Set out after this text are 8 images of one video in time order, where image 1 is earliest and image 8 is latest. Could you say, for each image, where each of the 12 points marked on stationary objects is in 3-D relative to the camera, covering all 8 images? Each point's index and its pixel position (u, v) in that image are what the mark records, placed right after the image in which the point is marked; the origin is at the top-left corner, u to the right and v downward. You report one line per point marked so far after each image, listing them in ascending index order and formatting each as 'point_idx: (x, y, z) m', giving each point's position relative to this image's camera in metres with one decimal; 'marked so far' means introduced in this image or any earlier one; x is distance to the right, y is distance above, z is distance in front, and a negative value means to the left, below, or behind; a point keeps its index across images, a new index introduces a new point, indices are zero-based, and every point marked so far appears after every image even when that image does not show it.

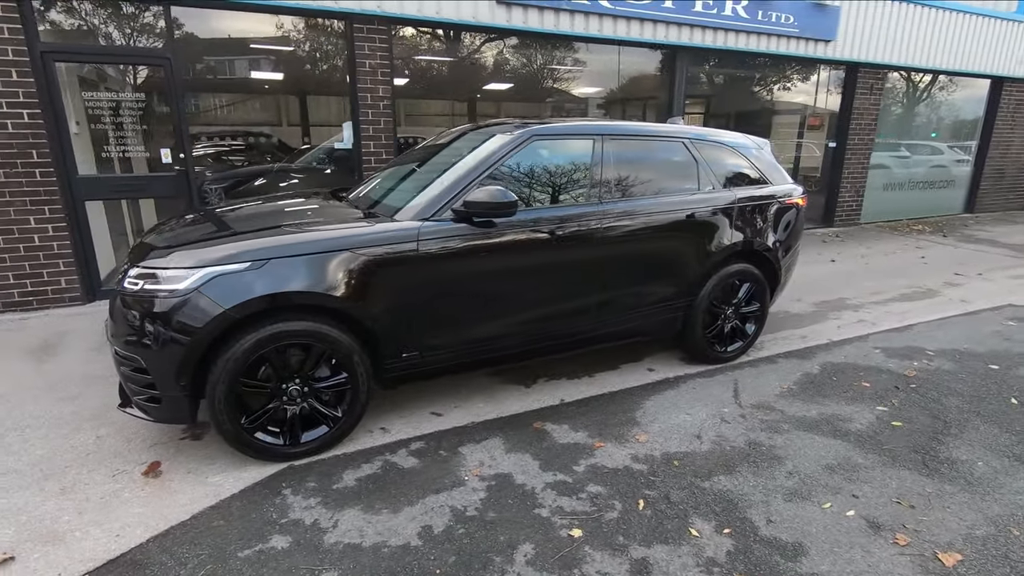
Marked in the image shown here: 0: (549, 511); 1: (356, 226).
0: (+0.2, -1.1, +2.6) m
1: (-0.9, +0.4, +3.1) m
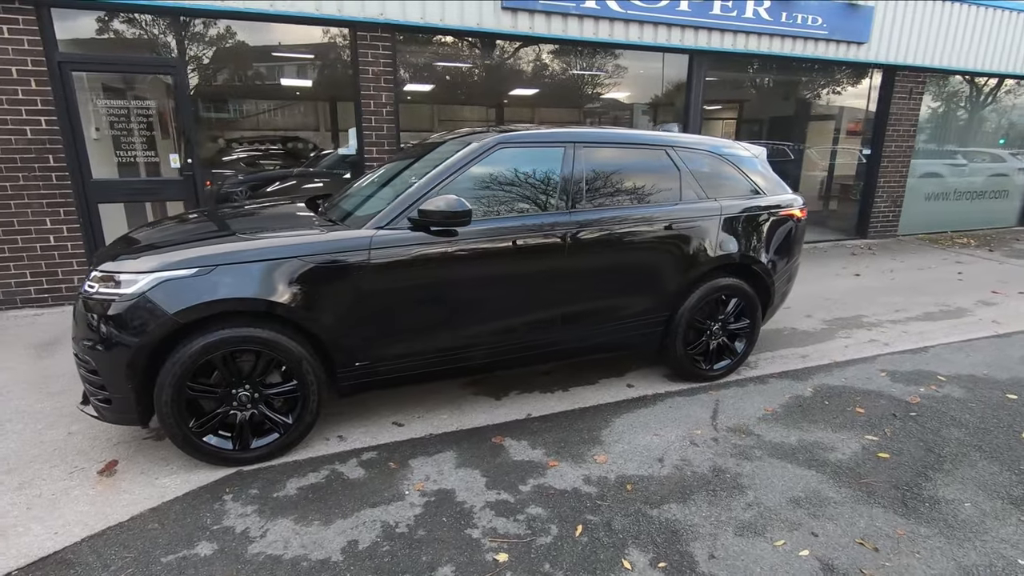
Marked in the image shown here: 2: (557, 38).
0: (-0.2, -1.1, +2.5) m
1: (-1.2, +0.3, +3.1) m
2: (+0.5, +3.2, +7.0) m
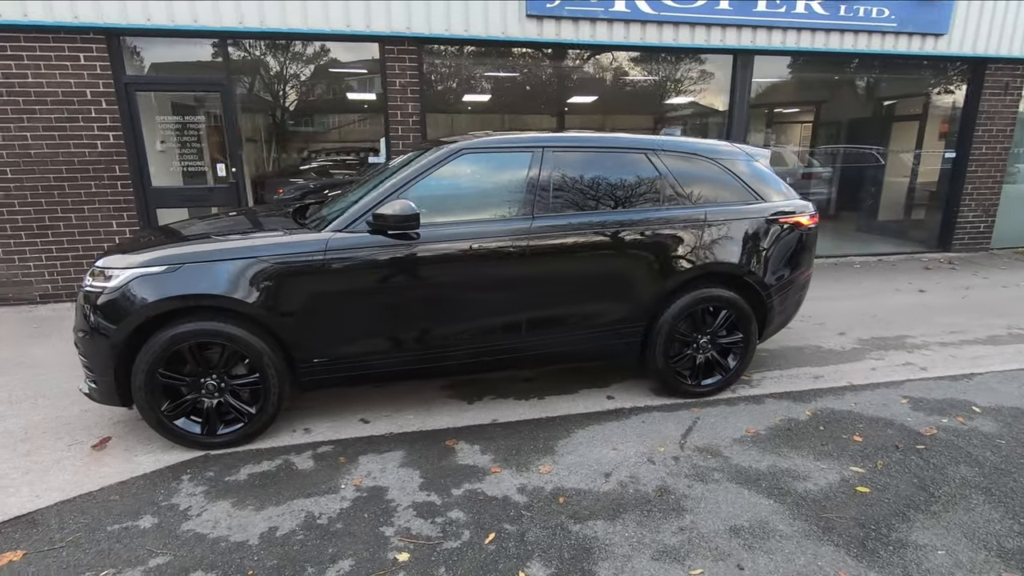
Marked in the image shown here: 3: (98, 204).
0: (-0.6, -1.1, +2.6) m
1: (-1.4, +0.3, +3.3) m
2: (+0.9, +3.1, +6.9) m
3: (-4.7, +1.0, +6.1) m
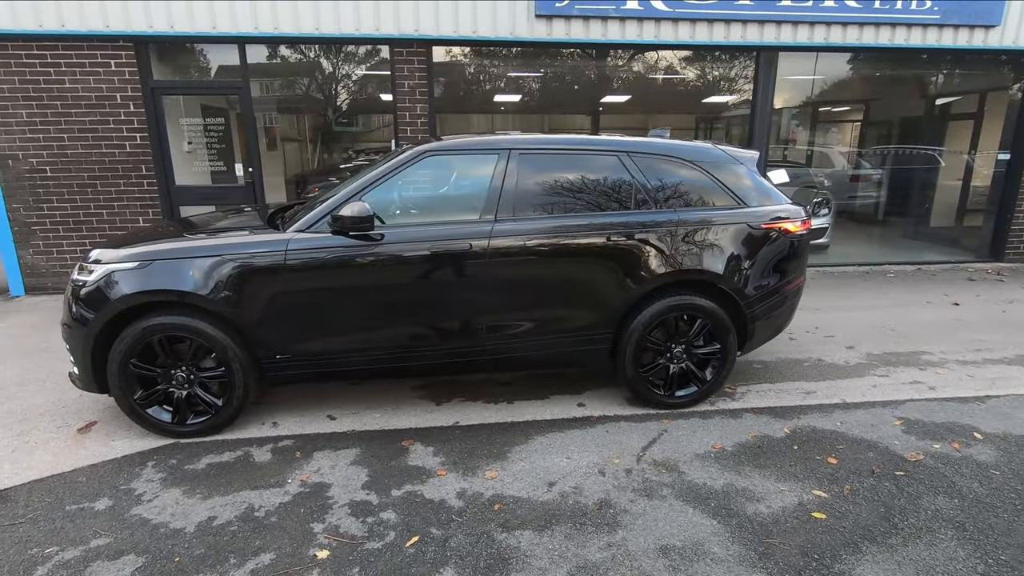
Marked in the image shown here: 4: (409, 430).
0: (-0.9, -1.2, +2.6) m
1: (-1.7, +0.3, +3.4) m
2: (+1.0, +3.1, +6.8) m
3: (-4.6, +1.1, +6.5) m
4: (-0.7, -0.9, +3.5) m
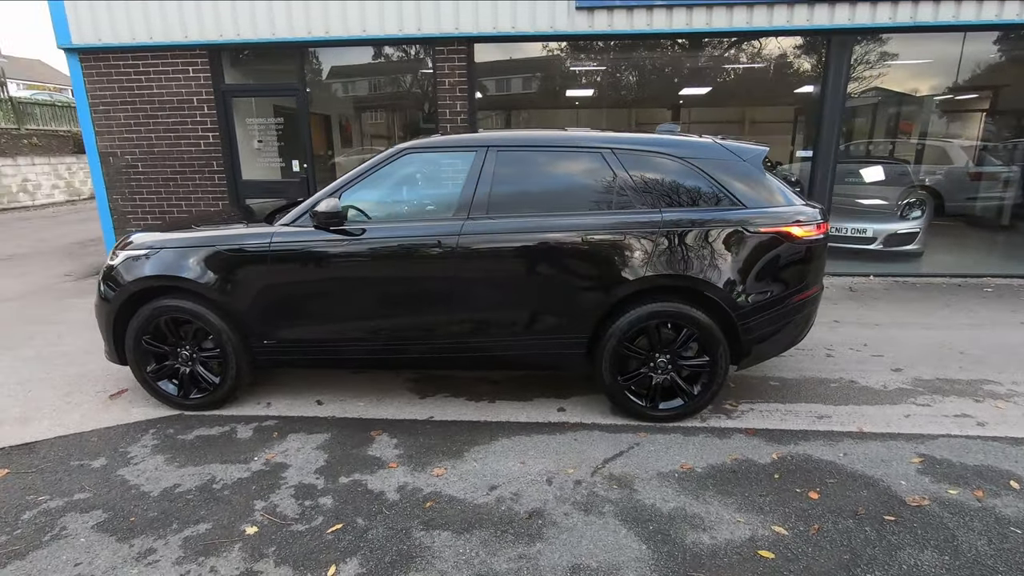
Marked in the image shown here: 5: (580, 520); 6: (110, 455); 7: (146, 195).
0: (-1.3, -1.1, +2.8) m
1: (-1.8, +0.4, +3.7) m
2: (+1.6, +3.1, +6.5) m
3: (-4.1, +1.3, +7.2) m
4: (-0.9, -0.9, +3.6) m
5: (+0.3, -1.1, +2.6) m
6: (-2.4, -1.0, +3.2) m
7: (-4.9, +1.2, +7.2) m
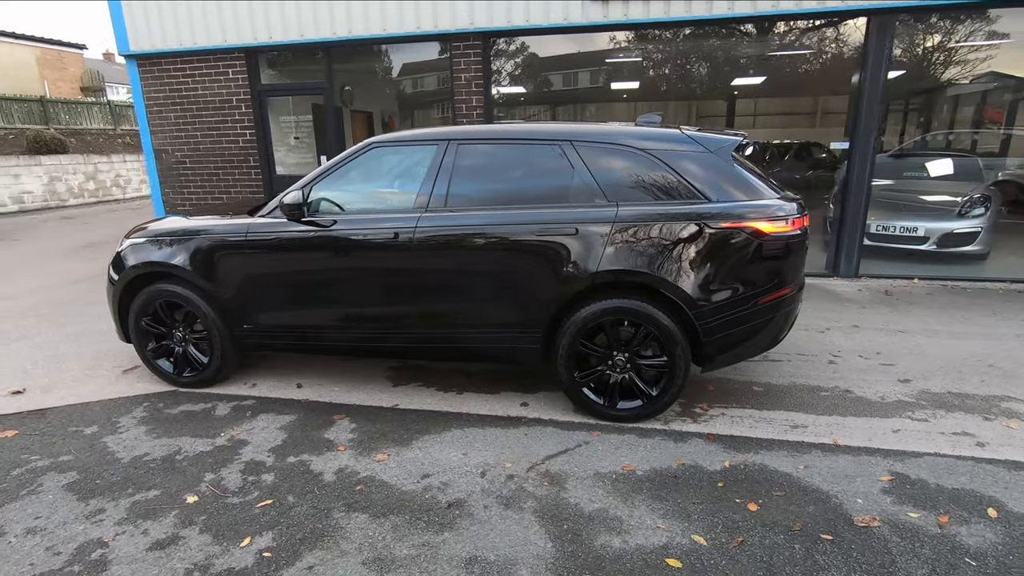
0: (-1.6, -1.0, +3.0) m
1: (-2.1, +0.5, +3.9) m
2: (+1.7, +3.1, +6.3) m
3: (-3.9, +1.4, +7.7) m
4: (-1.1, -0.8, +3.8) m
5: (-0.1, -1.1, +2.6) m
6: (-2.7, -0.9, +3.6) m
7: (-4.6, +1.4, +7.8) m
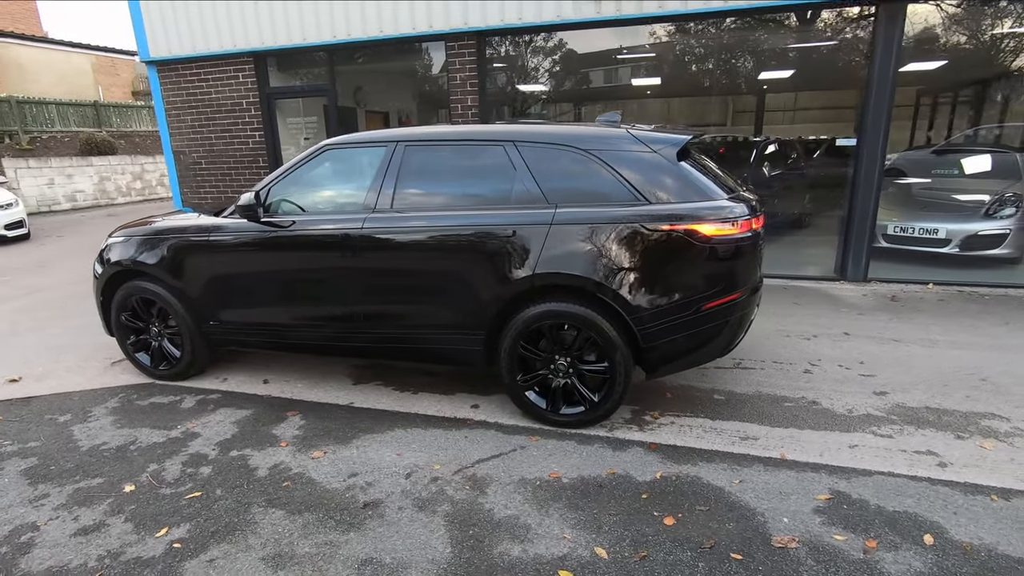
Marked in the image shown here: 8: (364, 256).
0: (-2.0, -1.0, +3.1) m
1: (-2.4, +0.5, +4.1) m
2: (+1.7, +3.1, +6.1) m
3: (-3.9, +1.5, +8.0) m
4: (-1.5, -0.8, +3.8) m
5: (-0.5, -1.1, +2.6) m
6: (-3.1, -0.9, +3.8) m
7: (-4.6, +1.5, +8.2) m
8: (-0.9, +0.2, +3.6) m
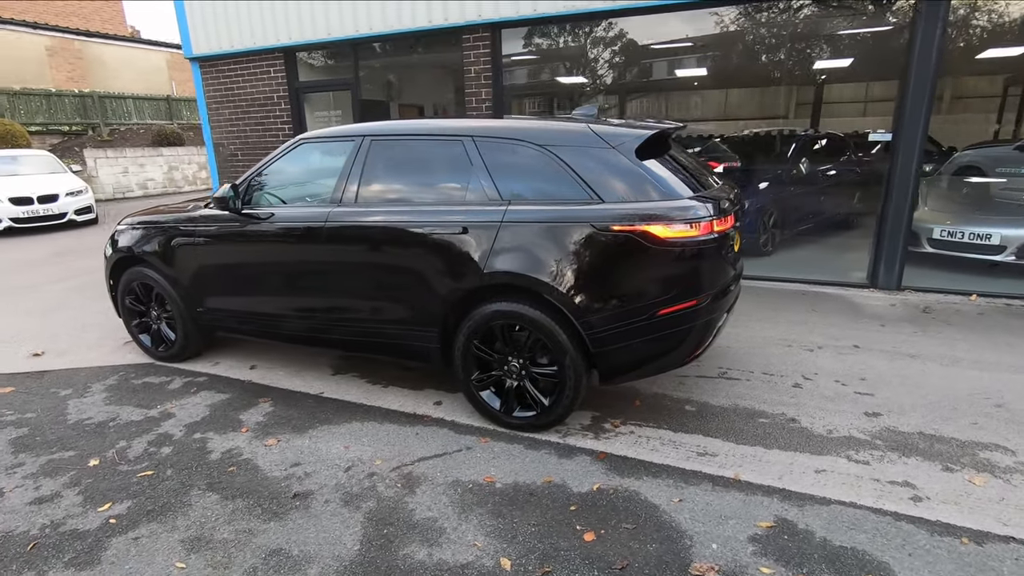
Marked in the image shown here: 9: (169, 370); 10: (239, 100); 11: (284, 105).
0: (-2.4, -1.0, +3.3) m
1: (-2.5, +0.6, +4.2) m
2: (+1.8, +3.1, +5.8) m
3: (-3.6, +1.7, +8.3) m
4: (-1.7, -0.7, +4.0) m
5: (-0.9, -1.1, +2.7) m
6: (-3.3, -0.8, +4.1) m
7: (-4.3, +1.7, +8.6) m
8: (-1.2, +0.3, +3.6) m
9: (-2.8, -0.7, +4.4) m
10: (-4.2, +2.9, +8.2) m
11: (-3.4, +2.7, +8.0) m
